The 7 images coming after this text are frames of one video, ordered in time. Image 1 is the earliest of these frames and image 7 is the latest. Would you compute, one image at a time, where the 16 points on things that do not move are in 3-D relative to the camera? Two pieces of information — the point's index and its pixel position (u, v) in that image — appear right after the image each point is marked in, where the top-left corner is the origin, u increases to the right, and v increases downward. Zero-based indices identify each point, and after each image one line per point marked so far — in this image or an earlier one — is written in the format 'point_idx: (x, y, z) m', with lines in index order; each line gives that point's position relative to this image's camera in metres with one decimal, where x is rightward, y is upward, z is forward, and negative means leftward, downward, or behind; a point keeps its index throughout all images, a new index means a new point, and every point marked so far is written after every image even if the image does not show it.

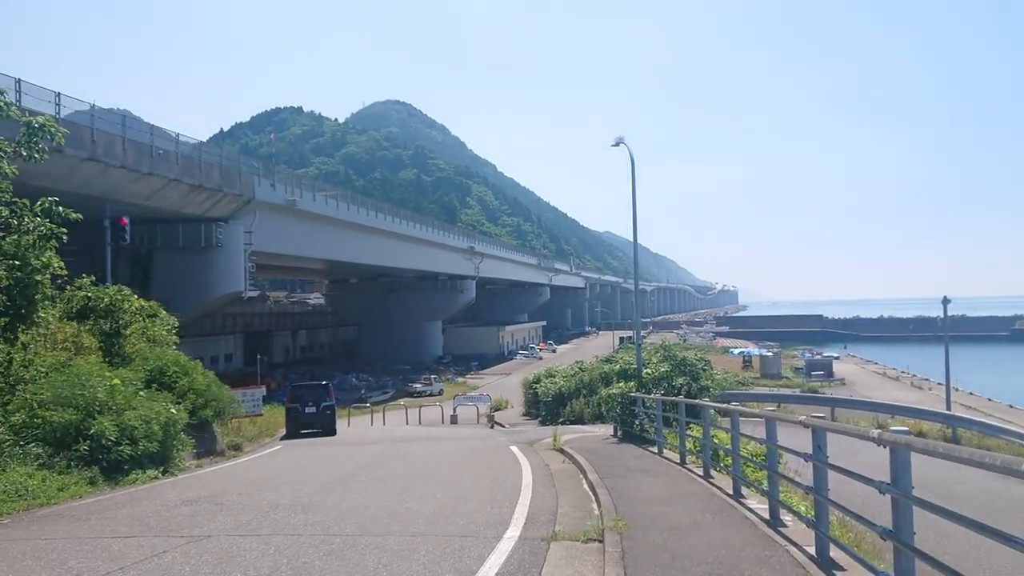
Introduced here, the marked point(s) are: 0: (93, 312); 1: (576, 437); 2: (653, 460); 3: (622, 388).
0: (-8.0, -0.4, +15.9) m
1: (+1.3, -2.9, +16.8) m
2: (+2.0, -2.5, +12.1) m
3: (+2.1, -1.9, +15.8) m
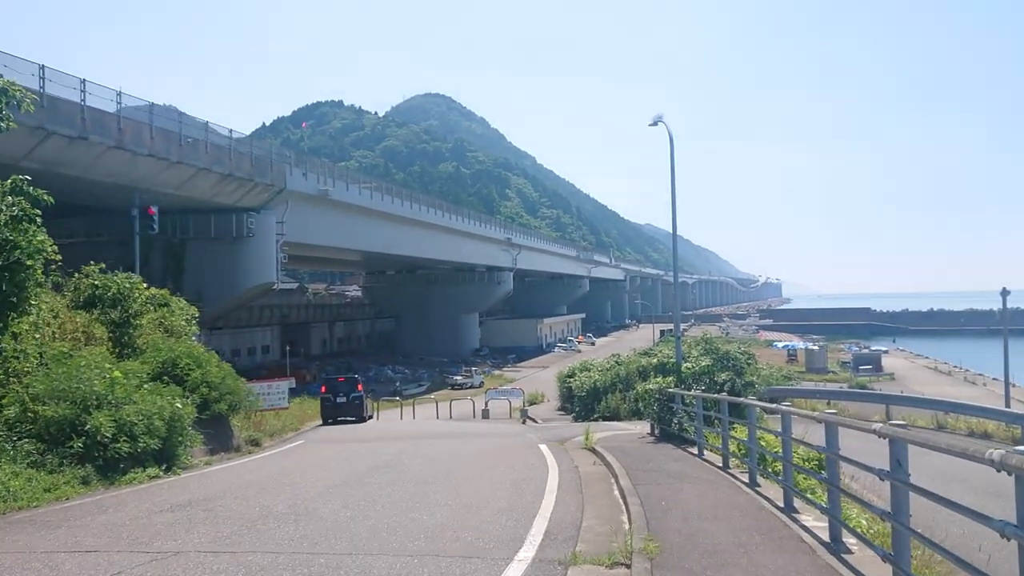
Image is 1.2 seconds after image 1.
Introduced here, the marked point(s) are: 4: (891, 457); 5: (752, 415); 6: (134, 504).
0: (-7.5, -0.2, +15.3) m
1: (+1.8, -2.7, +15.7) m
2: (+2.4, -2.3, +11.0) m
3: (+2.6, -1.7, +14.8) m
4: (+2.1, -0.9, +4.6) m
5: (+2.6, -1.4, +9.2) m
6: (-3.8, -2.2, +8.4) m
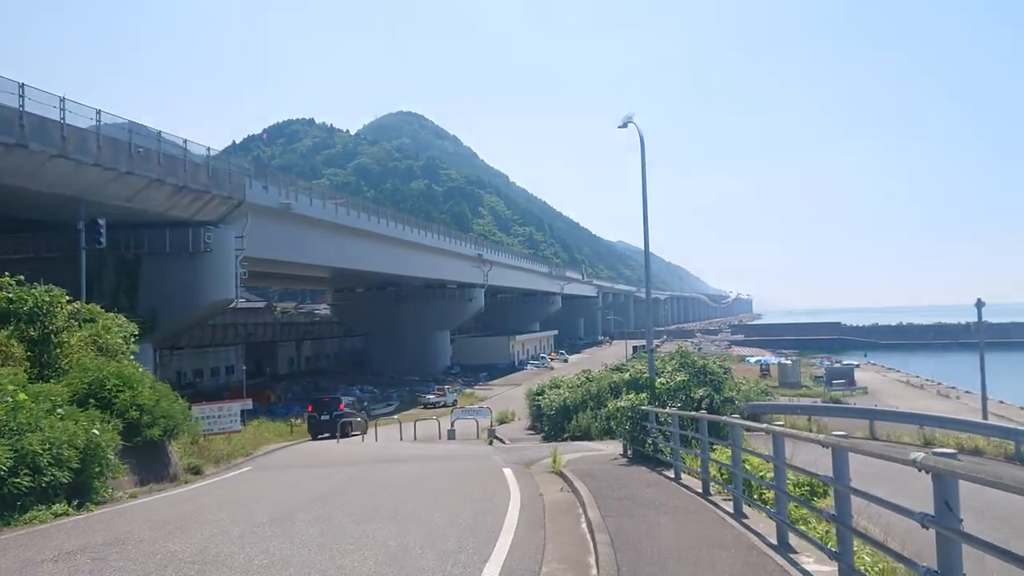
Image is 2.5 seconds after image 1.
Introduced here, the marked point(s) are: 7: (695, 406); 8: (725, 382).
0: (-8.1, -0.5, +13.9) m
1: (+1.2, -2.9, +14.6) m
2: (+1.8, -2.4, +9.9) m
3: (+2.0, -1.8, +13.7) m
4: (+1.8, -0.9, +3.6) m
5: (+2.2, -1.5, +8.2) m
6: (-4.2, -2.2, +7.1) m
7: (+3.1, -2.0, +14.3) m
8: (+3.8, -1.7, +15.0) m
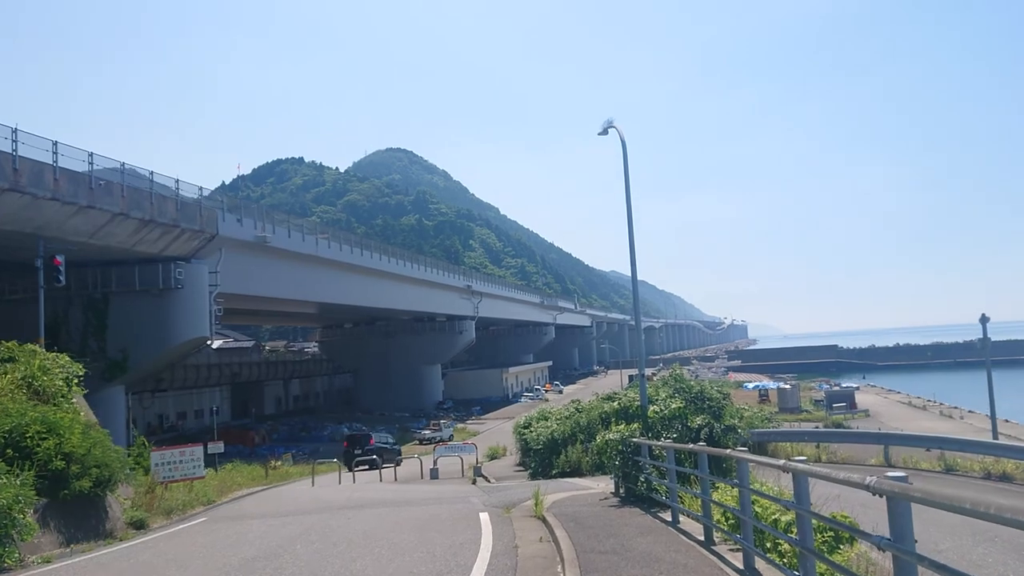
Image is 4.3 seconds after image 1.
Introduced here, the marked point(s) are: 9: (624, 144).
0: (-8.5, -1.0, +12.4) m
1: (+0.8, -3.2, +13.1) m
2: (+1.5, -2.5, +8.4) m
3: (+1.6, -2.1, +12.2) m
4: (+1.5, -0.8, +2.1) m
5: (+1.8, -1.5, +6.7) m
6: (-4.5, -2.4, +5.6) m
7: (+2.8, -2.3, +12.9) m
8: (+3.4, -2.0, +13.5) m
9: (+2.0, +2.6, +15.1) m
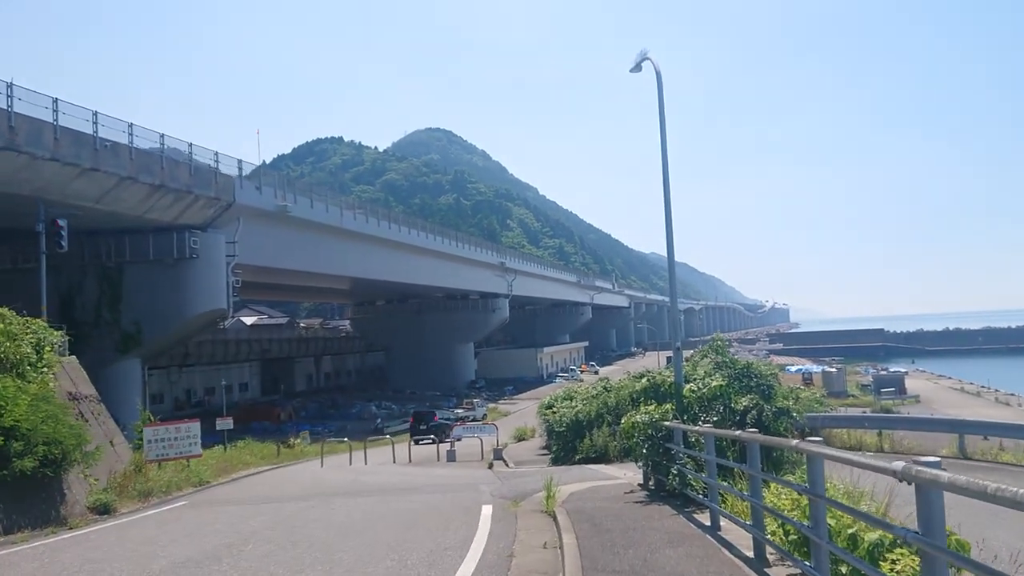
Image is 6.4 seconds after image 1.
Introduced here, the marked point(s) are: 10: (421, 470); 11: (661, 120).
0: (-8.4, -0.4, +10.9) m
1: (+1.0, -2.6, +11.2) m
2: (+1.5, -2.0, +6.5) m
3: (+1.7, -1.5, +10.2) m
4: (+1.1, -0.4, +0.1) m
5: (+1.7, -1.1, +4.7) m
6: (-4.7, -1.9, +3.9) m
7: (+2.9, -1.7, +10.8) m
8: (+3.6, -1.4, +11.5) m
9: (+2.3, +3.2, +13.0) m
10: (-2.1, -4.1, +18.9) m
11: (+2.4, +2.7, +13.7) m
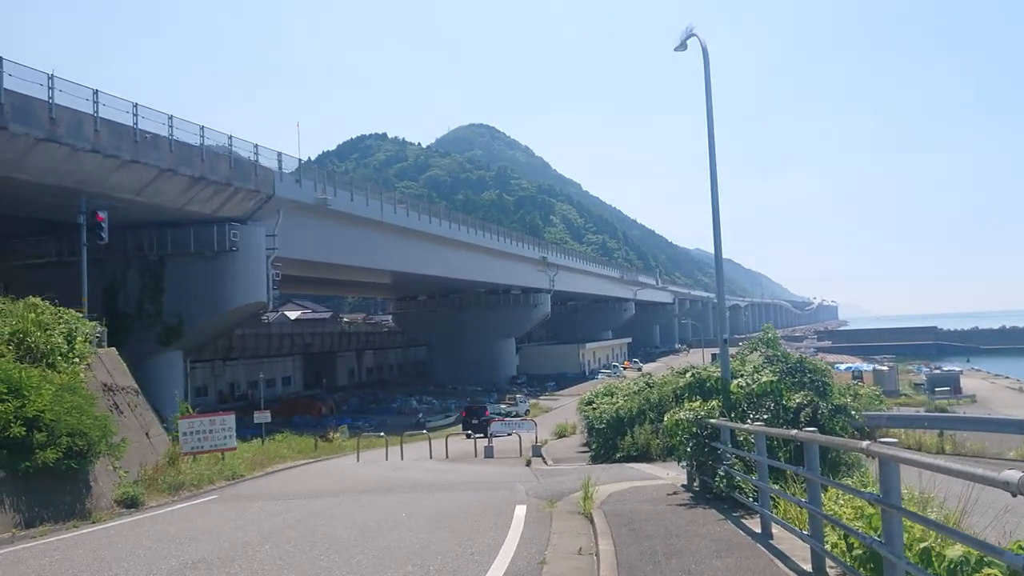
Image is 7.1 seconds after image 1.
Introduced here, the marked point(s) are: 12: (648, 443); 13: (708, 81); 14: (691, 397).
0: (-7.9, -0.2, +10.7) m
1: (+1.4, -2.5, +10.5) m
2: (+1.7, -1.9, +5.8) m
3: (+2.1, -1.4, +9.6) m
4: (+1.0, -0.3, -0.5) m
5: (+1.8, -0.9, +4.1) m
6: (-4.6, -1.8, +3.6) m
7: (+3.3, -1.6, +10.1) m
8: (+4.1, -1.2, +10.7) m
9: (+2.8, +3.3, +12.3) m
10: (-1.2, -3.9, +18.4) m
11: (+3.0, +2.9, +13.0) m
12: (+2.6, -3.0, +16.3) m
13: (+3.1, +3.3, +13.6) m
14: (+2.7, -1.6, +12.6) m
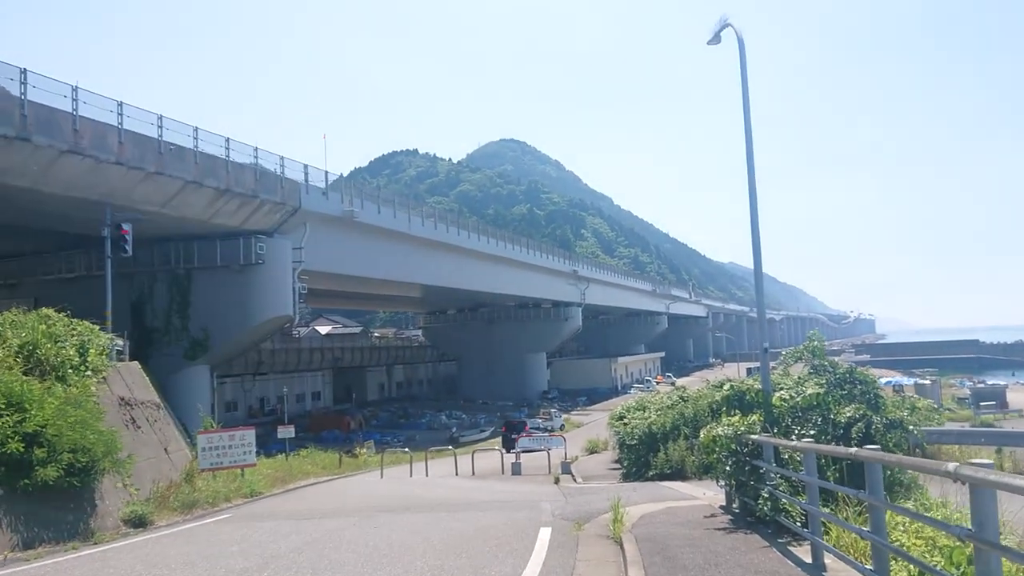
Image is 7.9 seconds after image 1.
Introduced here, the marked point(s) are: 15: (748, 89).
0: (-7.6, -0.3, +10.4) m
1: (+1.7, -2.6, +9.8) m
2: (+1.8, -1.9, +5.1) m
3: (+2.3, -1.4, +8.8) m
4: (+0.9, -0.2, -1.2) m
5: (+1.8, -0.9, +3.3) m
6: (-4.6, -1.8, +3.1) m
7: (+3.6, -1.6, +9.3) m
8: (+4.3, -1.3, +9.9) m
9: (+3.1, +3.2, +11.5) m
10: (-0.6, -4.1, +17.7) m
11: (+3.4, +2.8, +12.3) m
12: (+3.1, -3.2, +15.5) m
13: (+3.5, +3.2, +12.8) m
14: (+3.1, -1.7, +11.8) m
15: (+3.5, +3.0, +12.6) m
